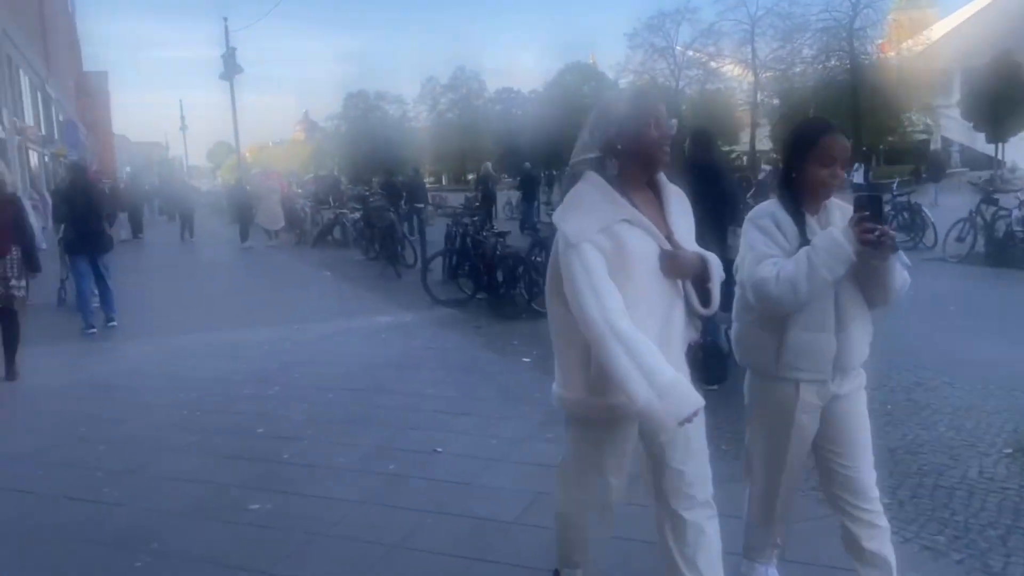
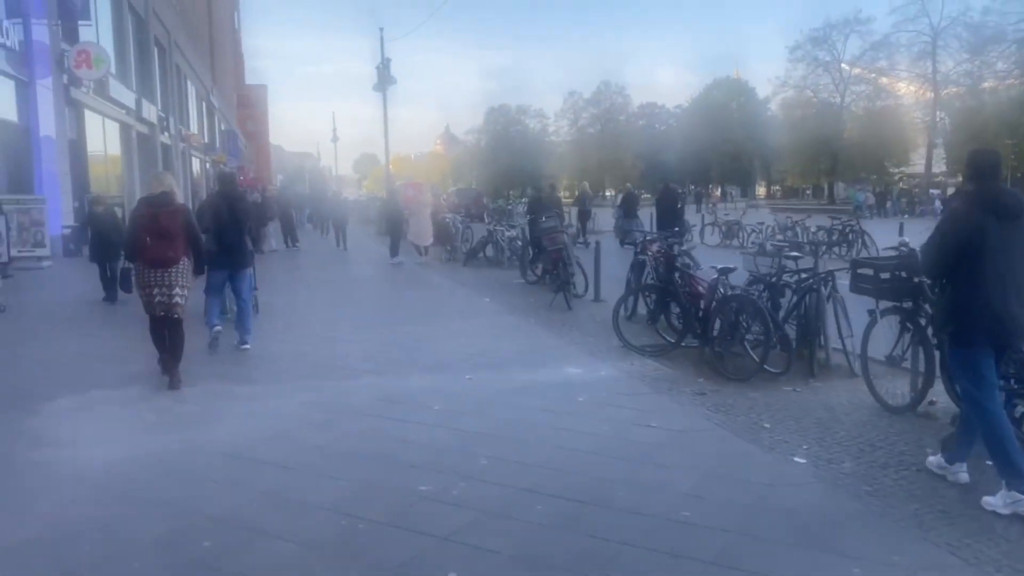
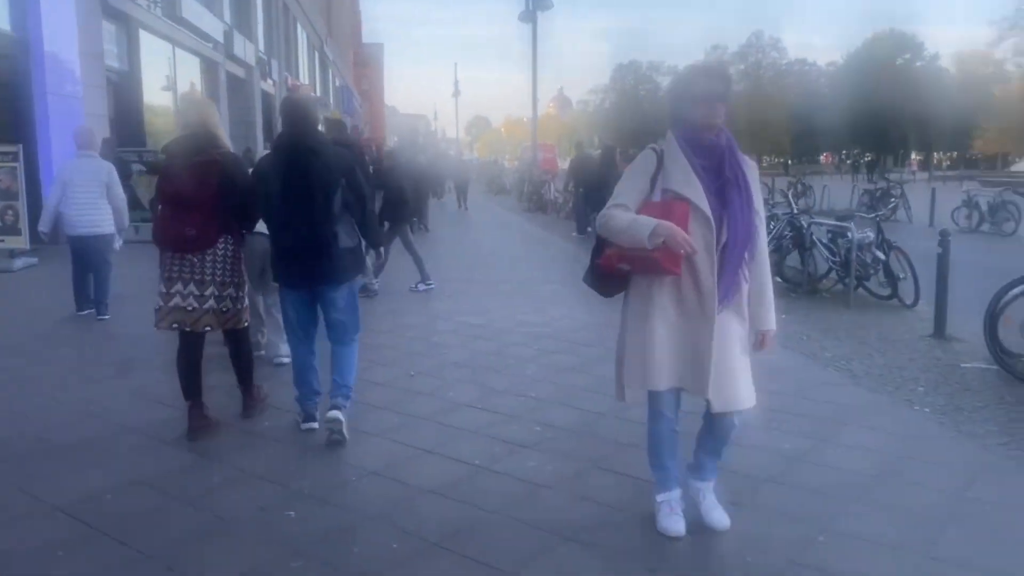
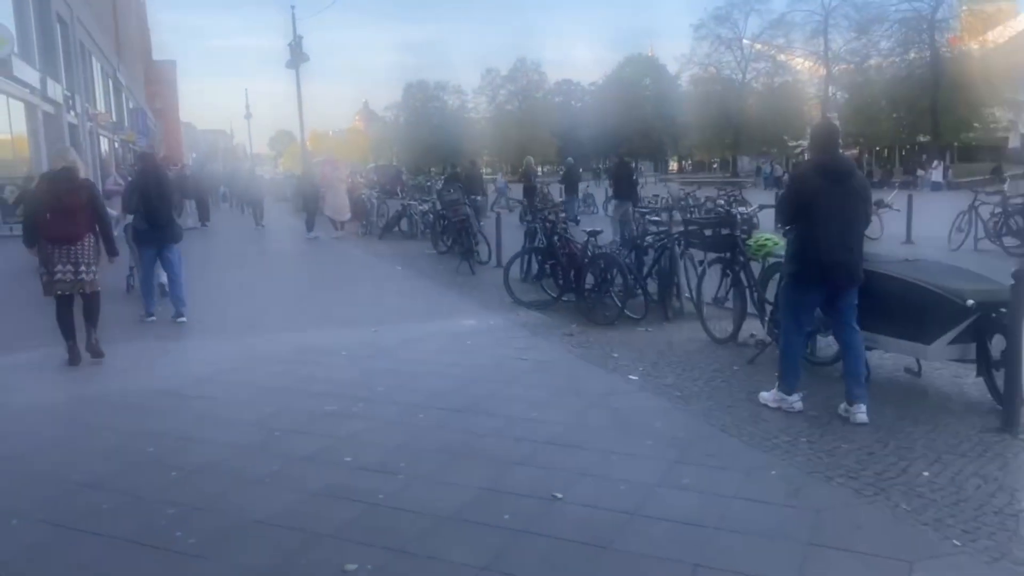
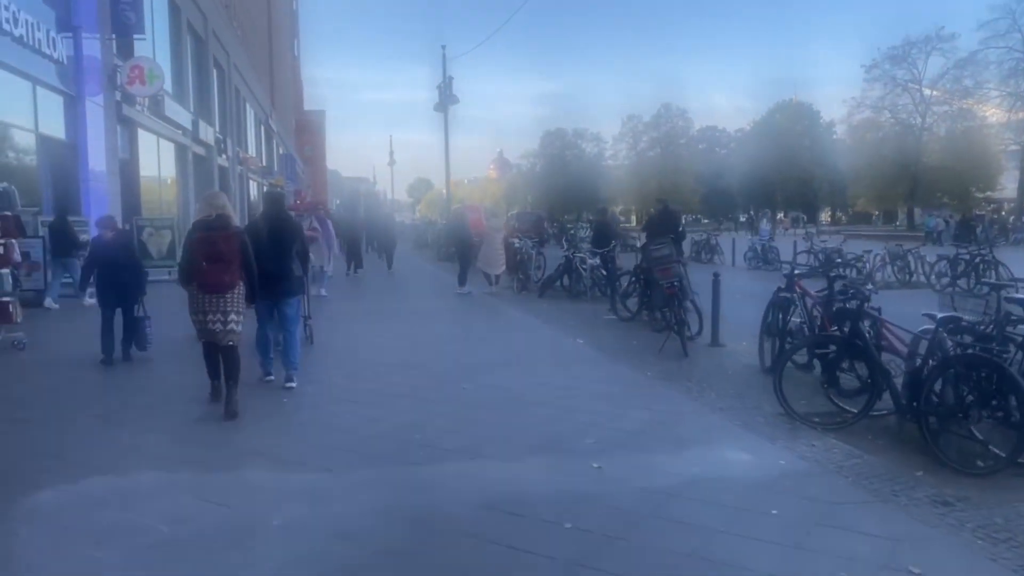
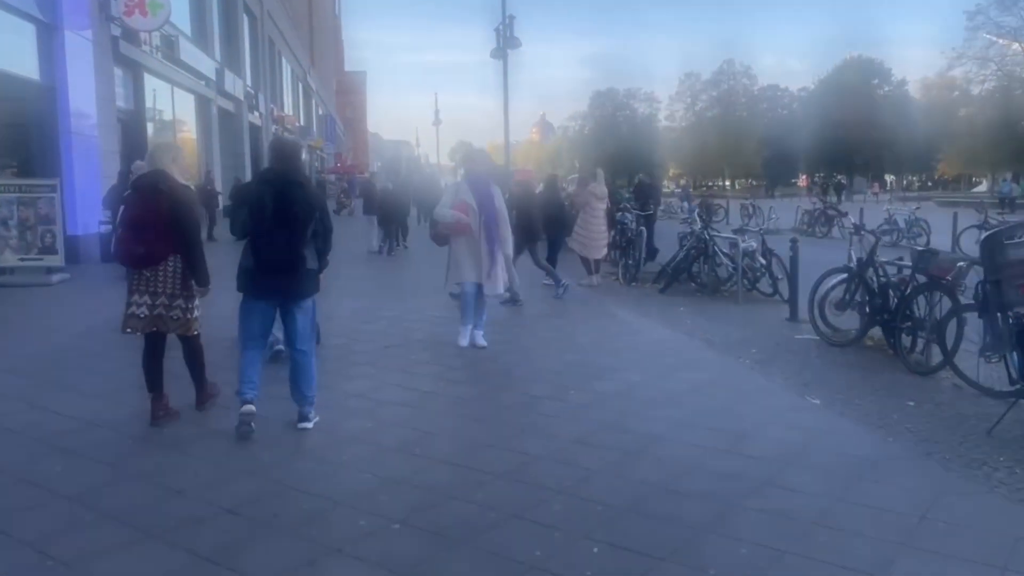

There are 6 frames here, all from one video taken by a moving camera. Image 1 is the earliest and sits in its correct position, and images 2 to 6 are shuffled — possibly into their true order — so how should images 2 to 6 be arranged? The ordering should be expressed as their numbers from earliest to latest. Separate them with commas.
4, 2, 5, 6, 3
